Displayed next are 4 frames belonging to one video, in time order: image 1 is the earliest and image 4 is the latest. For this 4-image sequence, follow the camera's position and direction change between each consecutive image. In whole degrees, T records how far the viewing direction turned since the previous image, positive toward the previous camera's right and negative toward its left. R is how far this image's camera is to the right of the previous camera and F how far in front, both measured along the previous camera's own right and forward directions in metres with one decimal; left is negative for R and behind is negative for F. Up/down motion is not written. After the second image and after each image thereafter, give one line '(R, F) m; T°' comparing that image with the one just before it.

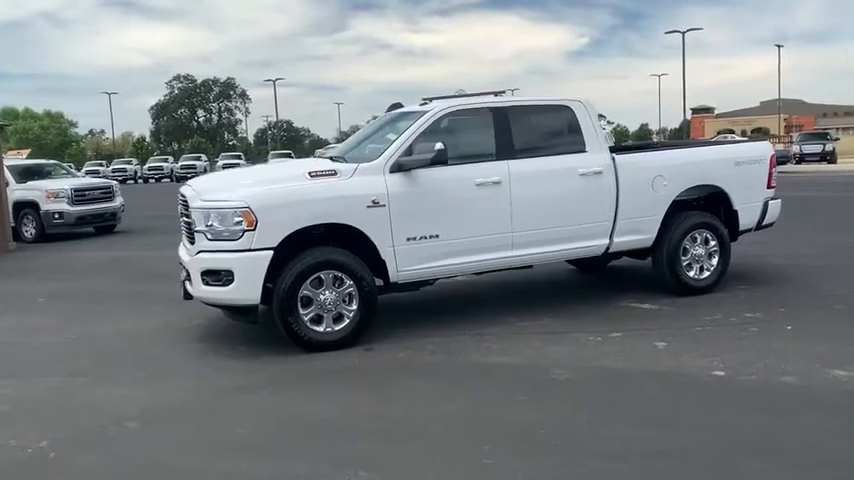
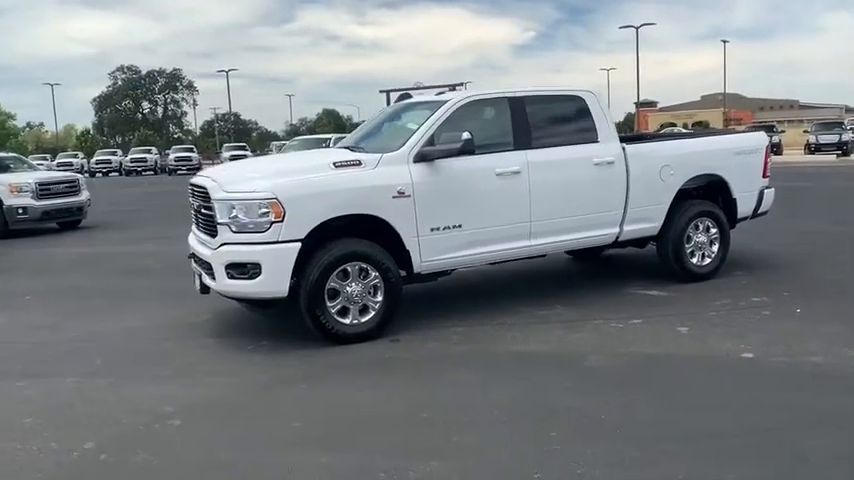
(-0.7, 0.0) m; +4°
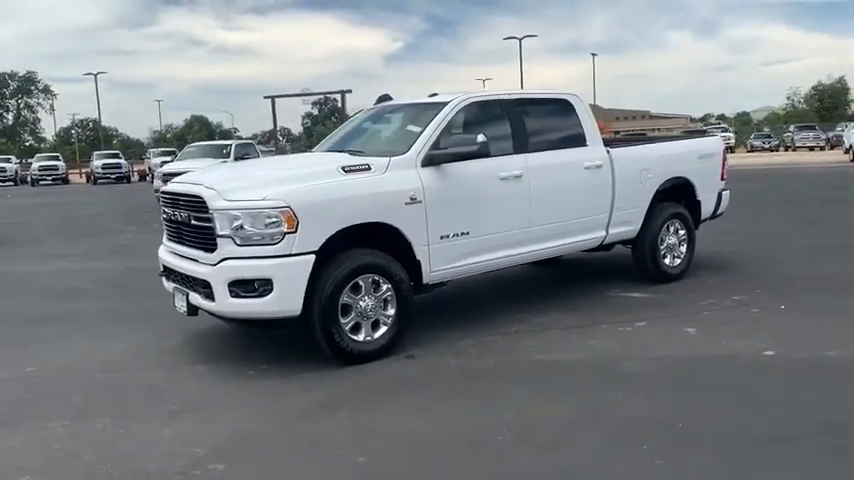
(-1.2, +0.5) m; +10°
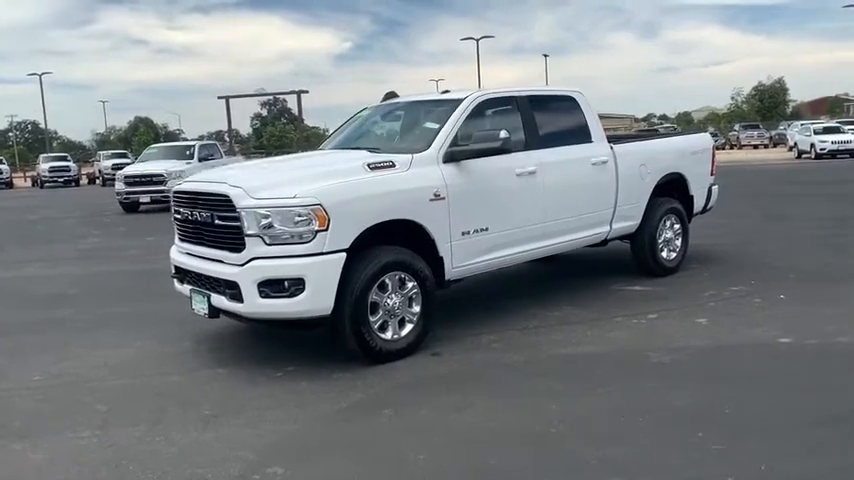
(-0.6, 0.0) m; +4°
